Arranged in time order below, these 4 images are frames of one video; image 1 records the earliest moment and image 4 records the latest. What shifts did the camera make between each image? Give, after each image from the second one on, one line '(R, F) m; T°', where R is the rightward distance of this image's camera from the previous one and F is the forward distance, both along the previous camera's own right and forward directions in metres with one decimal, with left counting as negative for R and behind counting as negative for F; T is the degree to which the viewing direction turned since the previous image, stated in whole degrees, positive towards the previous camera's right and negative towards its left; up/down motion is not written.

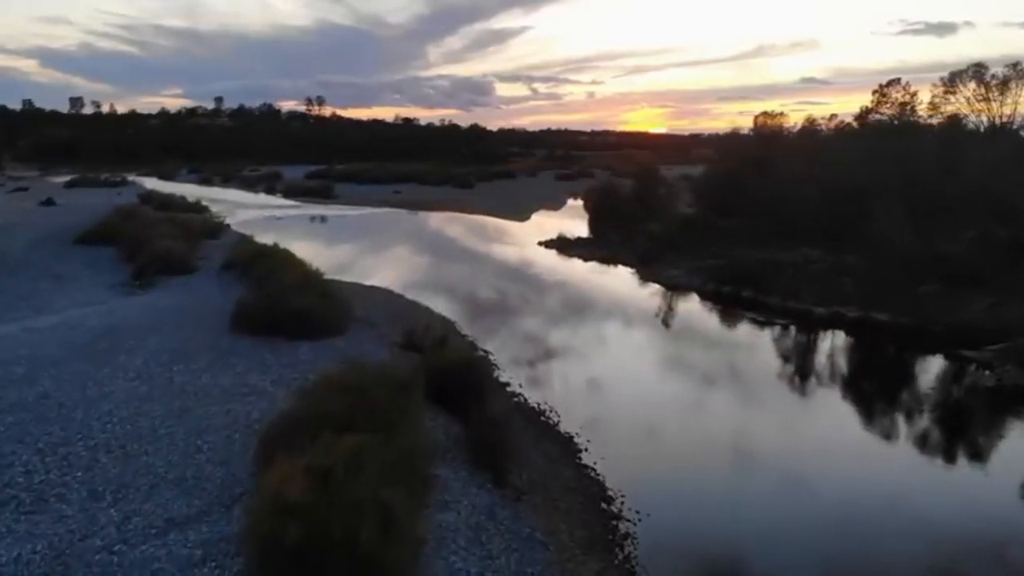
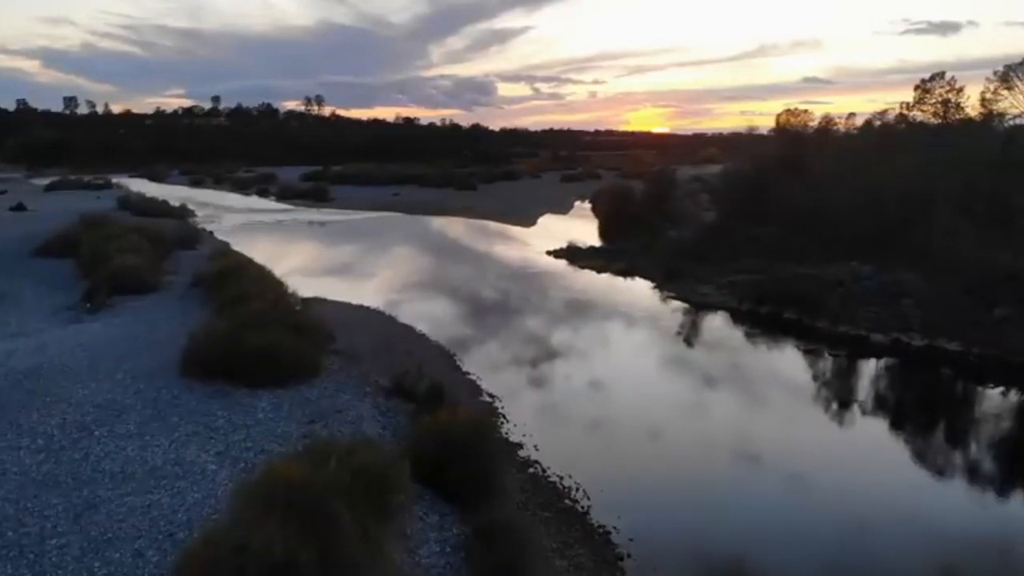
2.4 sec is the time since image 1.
(-0.2, +3.5) m; 0°
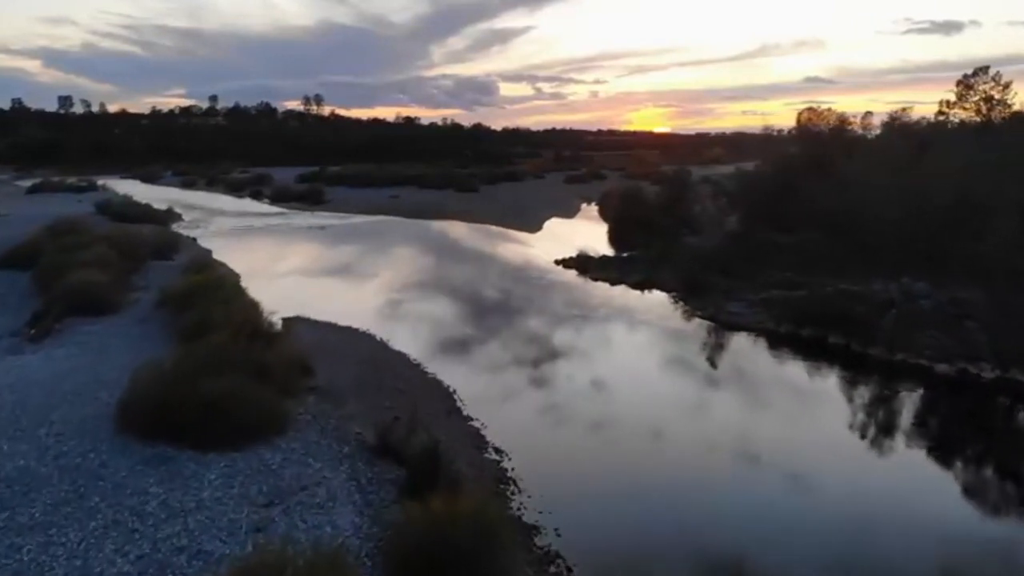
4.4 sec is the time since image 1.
(-0.2, +2.9) m; 0°
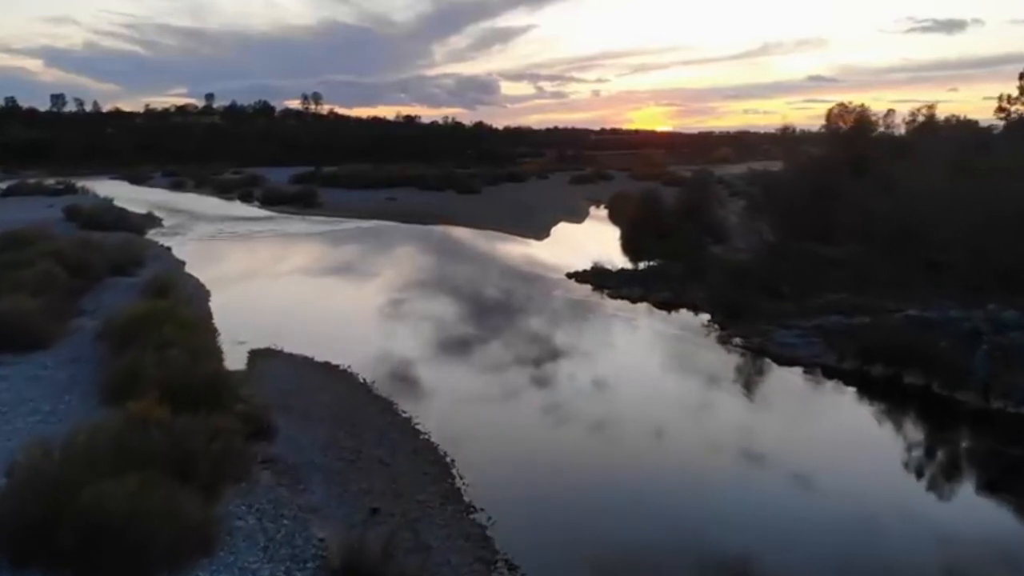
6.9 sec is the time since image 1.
(-0.2, +3.6) m; 0°
